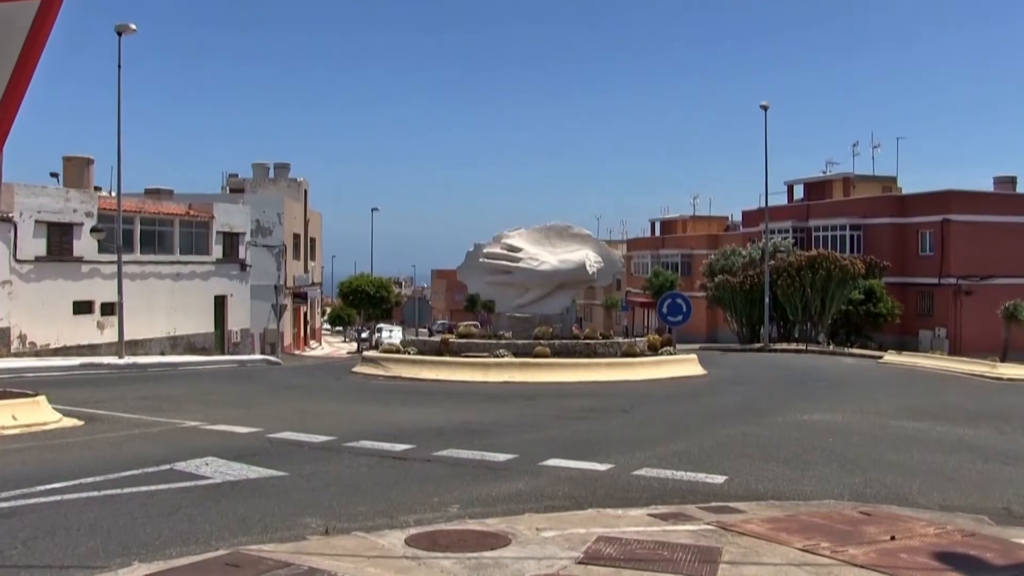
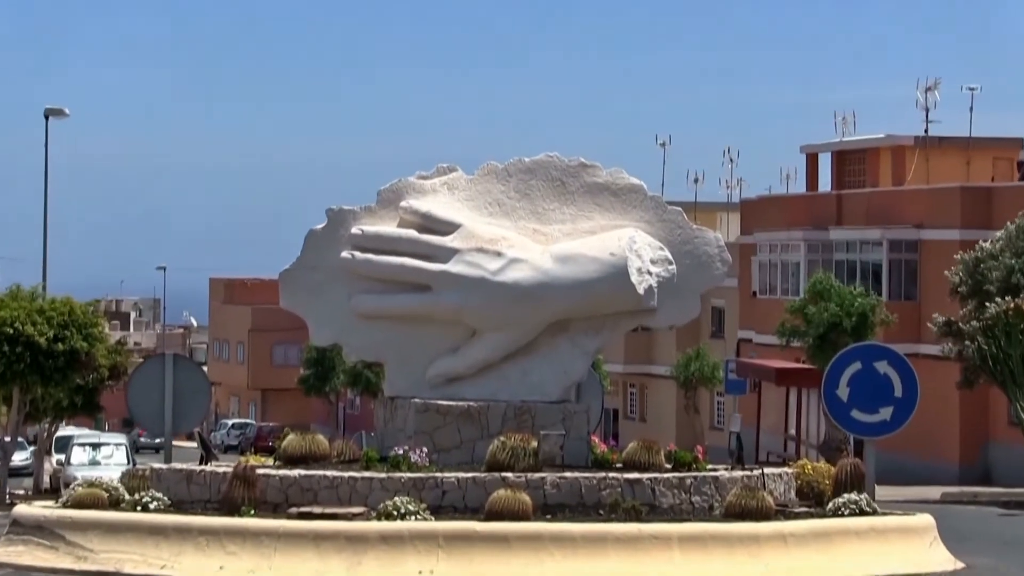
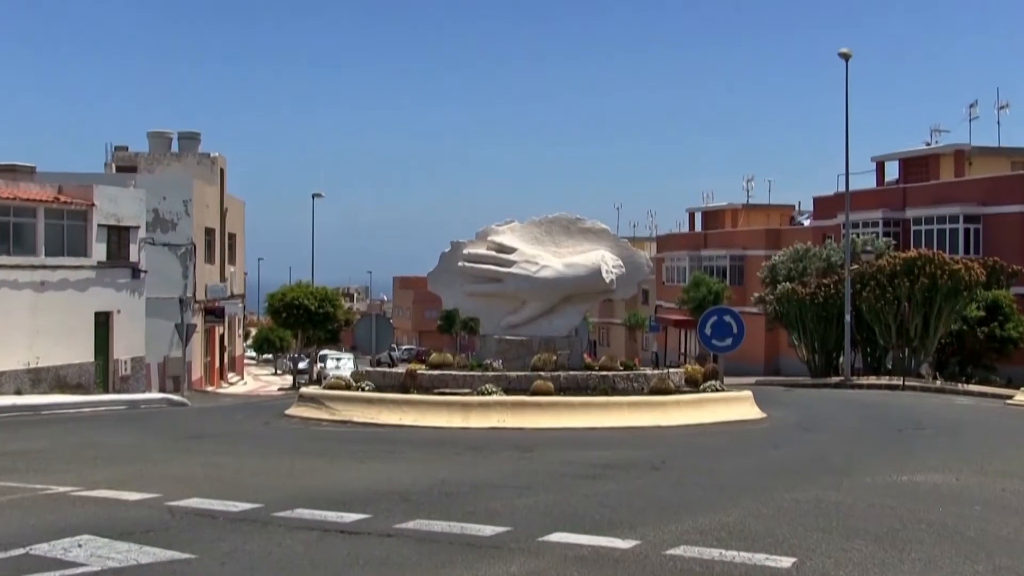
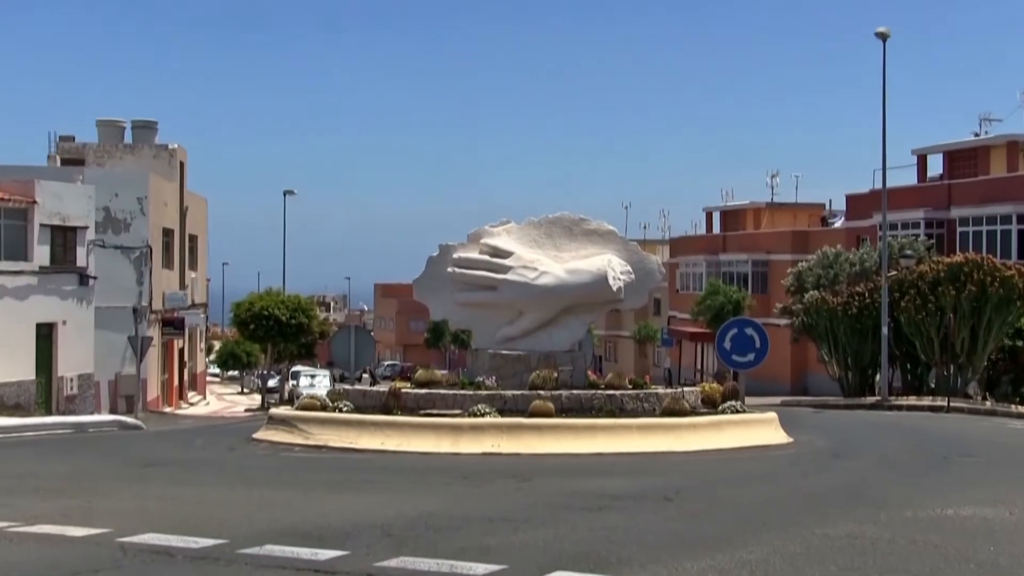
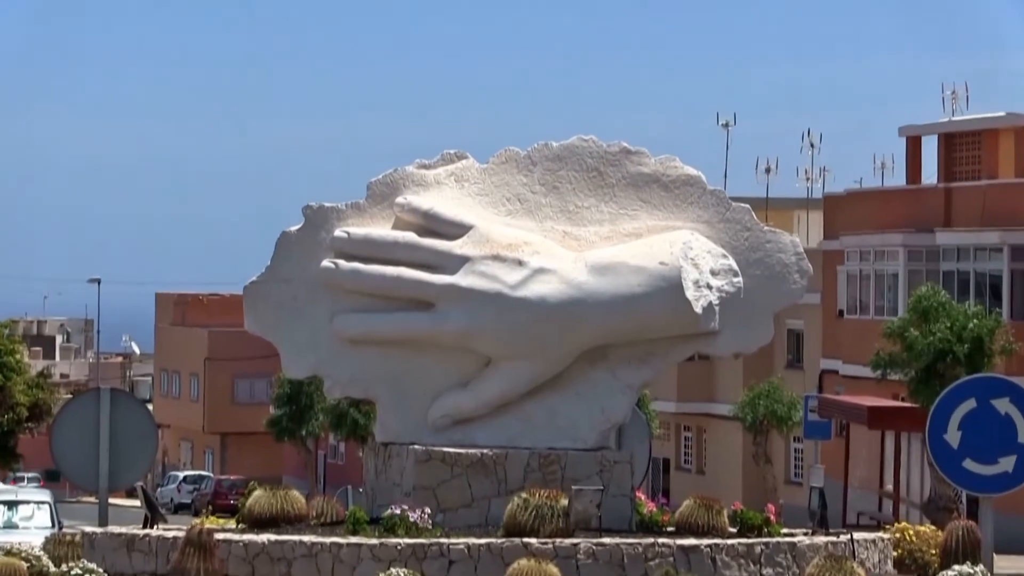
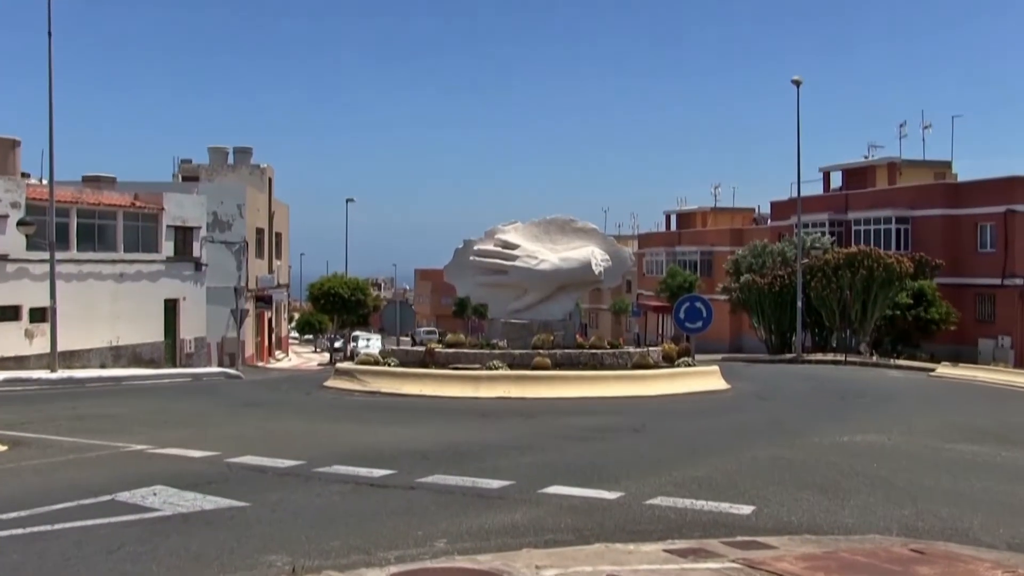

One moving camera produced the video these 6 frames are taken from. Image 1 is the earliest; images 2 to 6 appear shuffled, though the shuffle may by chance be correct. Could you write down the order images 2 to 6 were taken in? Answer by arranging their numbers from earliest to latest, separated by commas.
6, 3, 4, 2, 5
